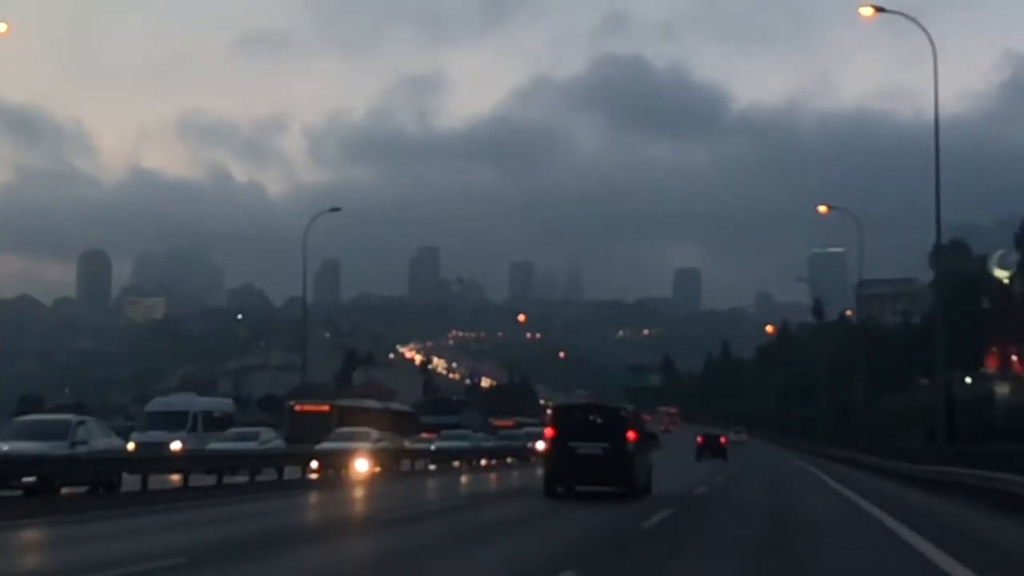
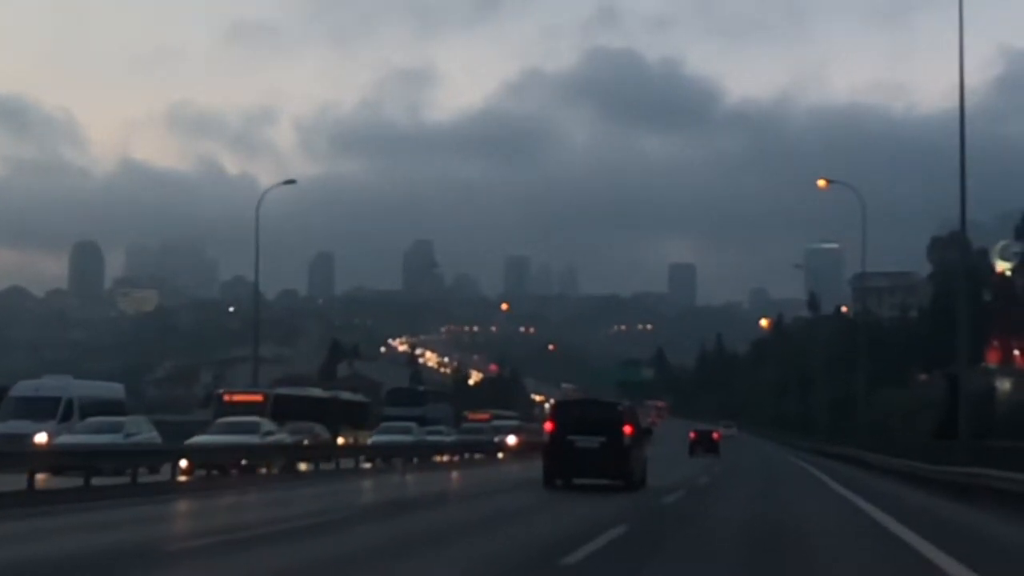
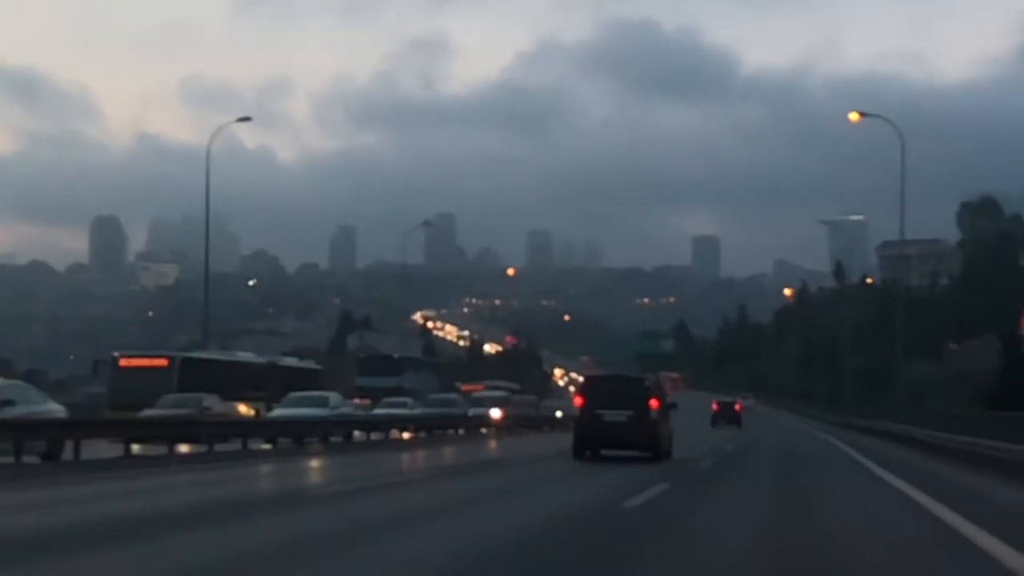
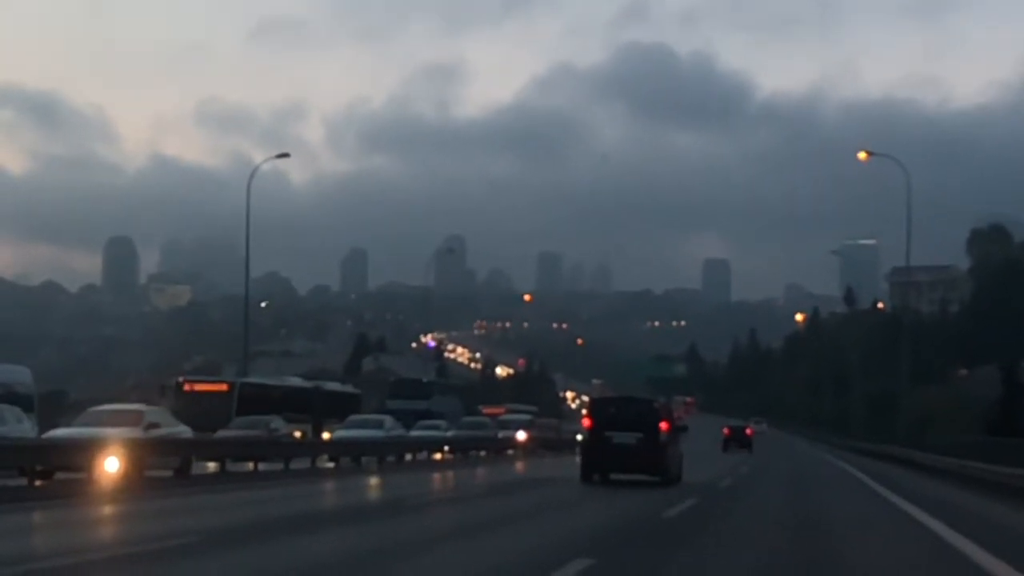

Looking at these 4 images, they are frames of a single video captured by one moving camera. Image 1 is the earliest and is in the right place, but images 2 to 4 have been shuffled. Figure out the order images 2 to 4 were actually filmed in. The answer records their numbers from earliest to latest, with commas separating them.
2, 4, 3
